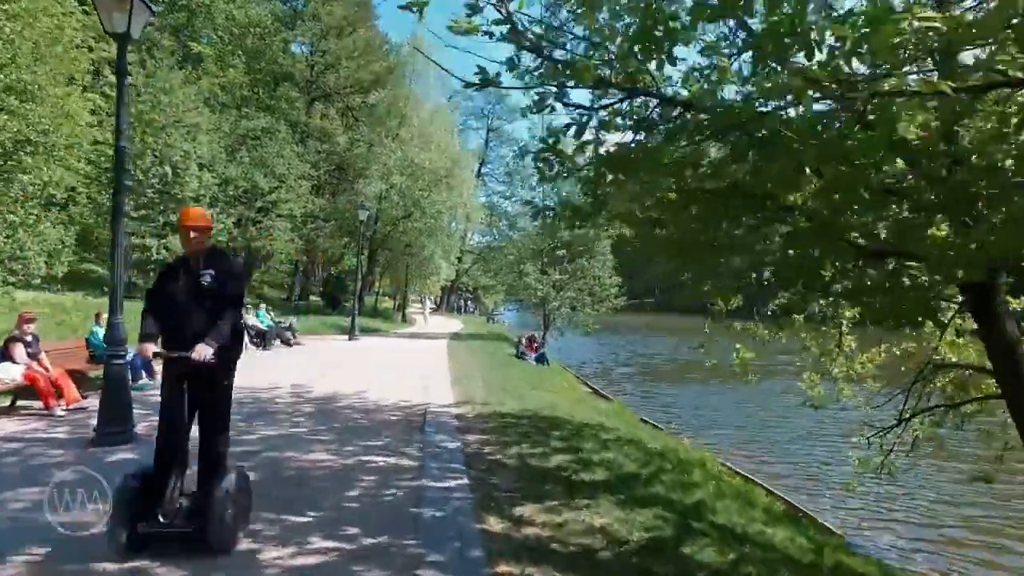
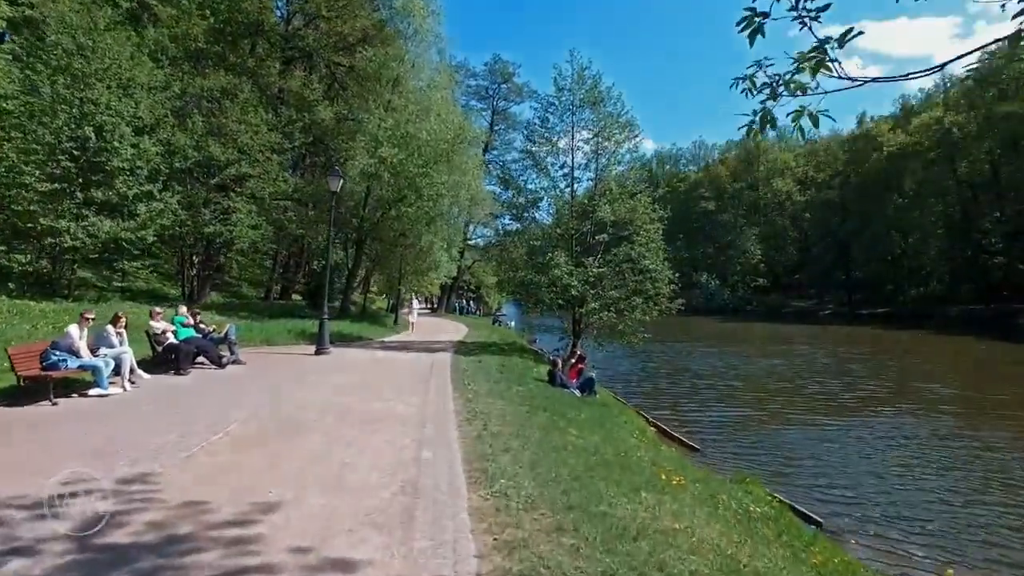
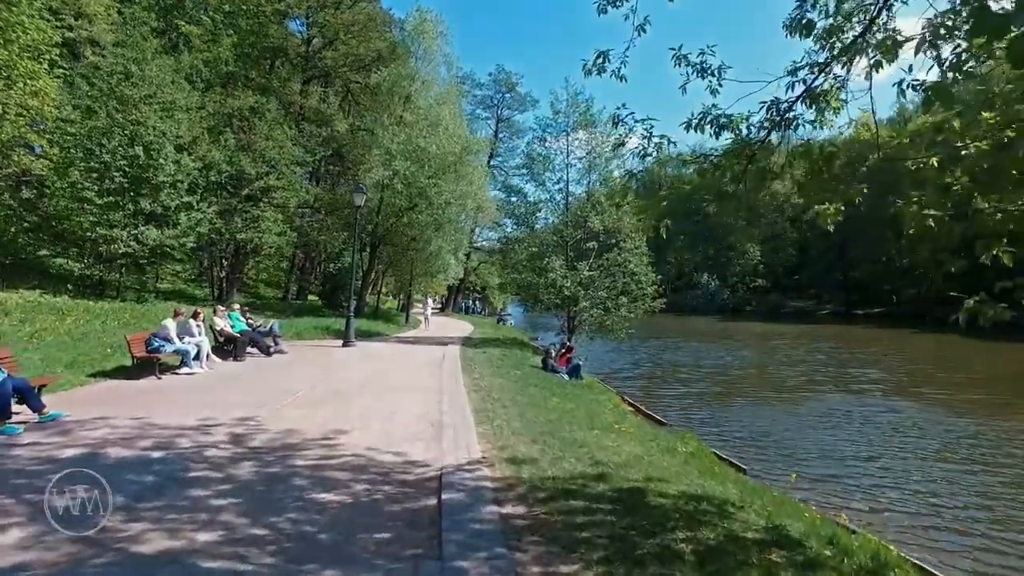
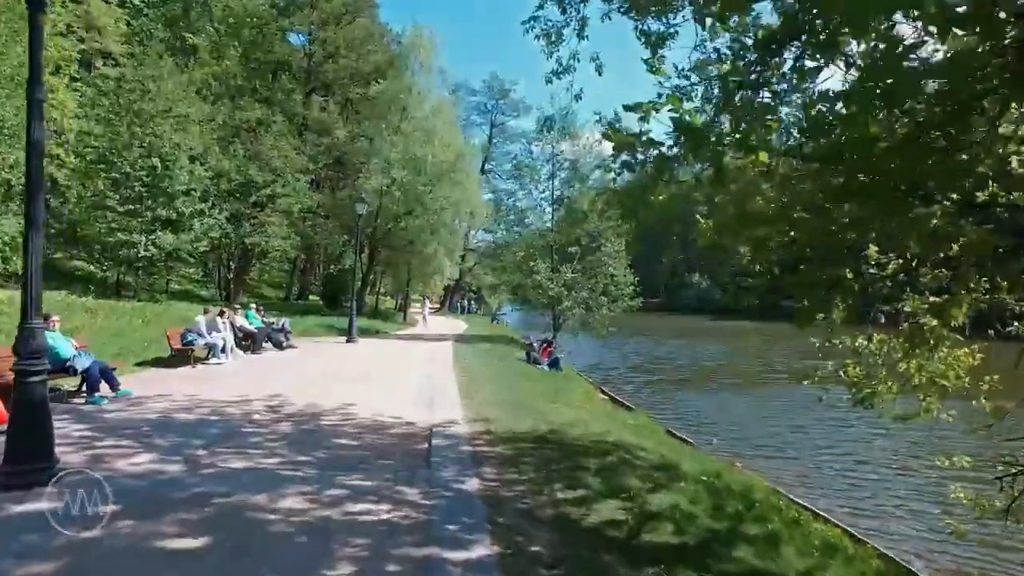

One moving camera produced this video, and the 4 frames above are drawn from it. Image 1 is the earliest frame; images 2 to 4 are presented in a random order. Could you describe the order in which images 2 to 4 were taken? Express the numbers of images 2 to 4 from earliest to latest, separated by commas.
4, 3, 2
